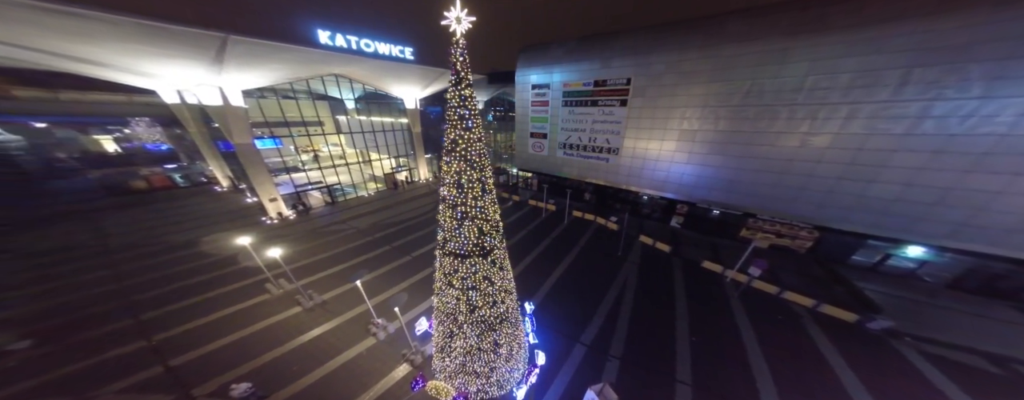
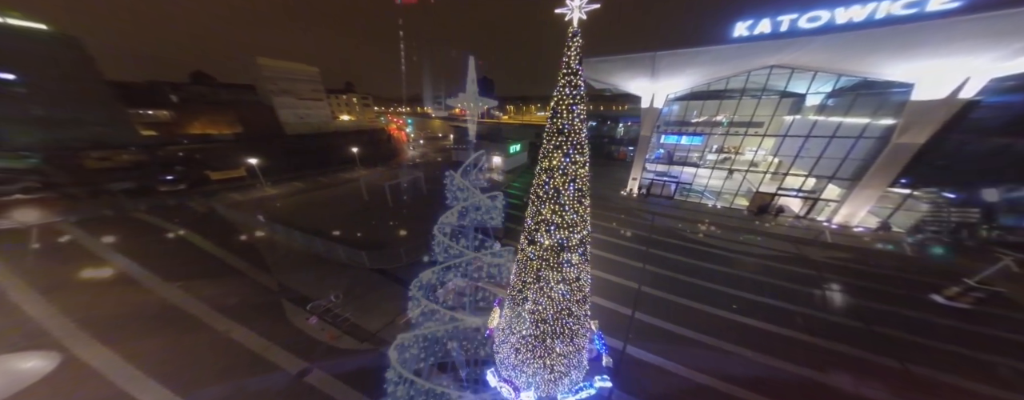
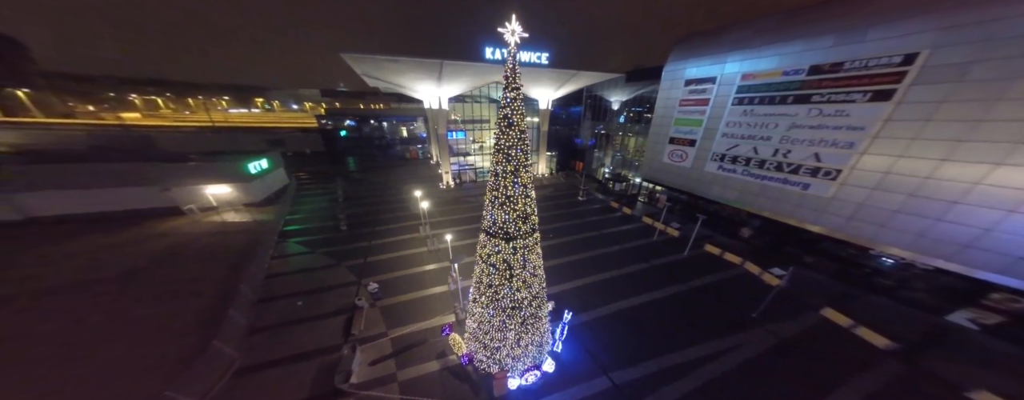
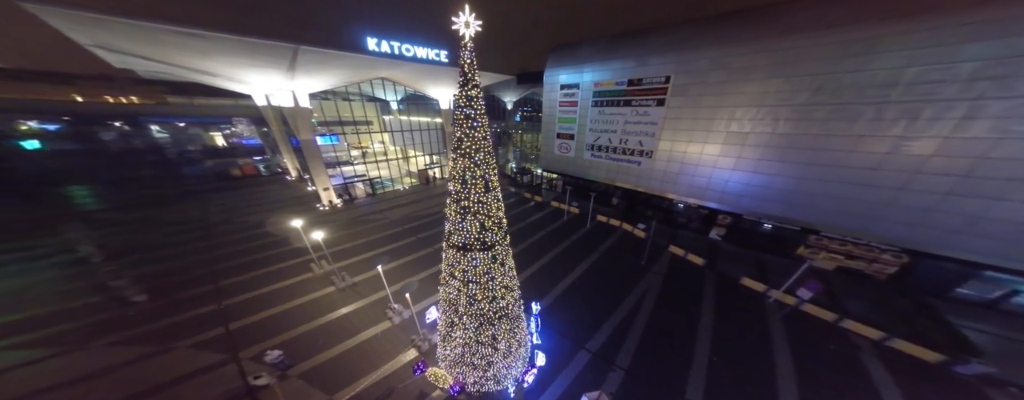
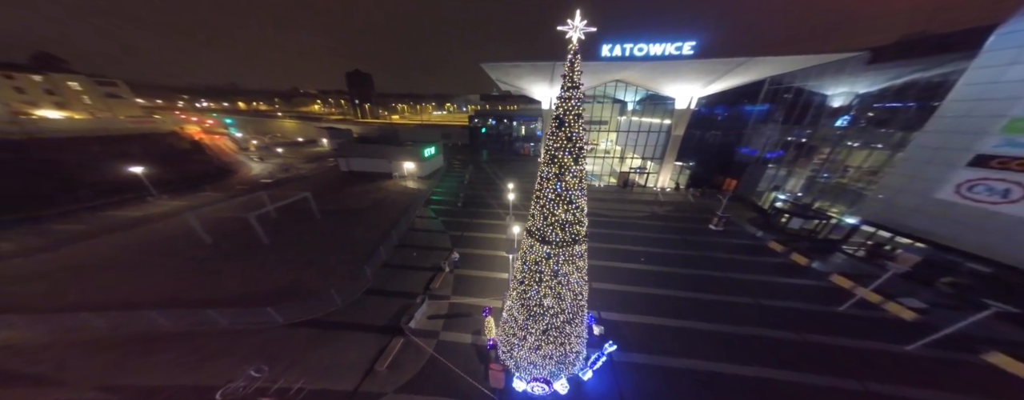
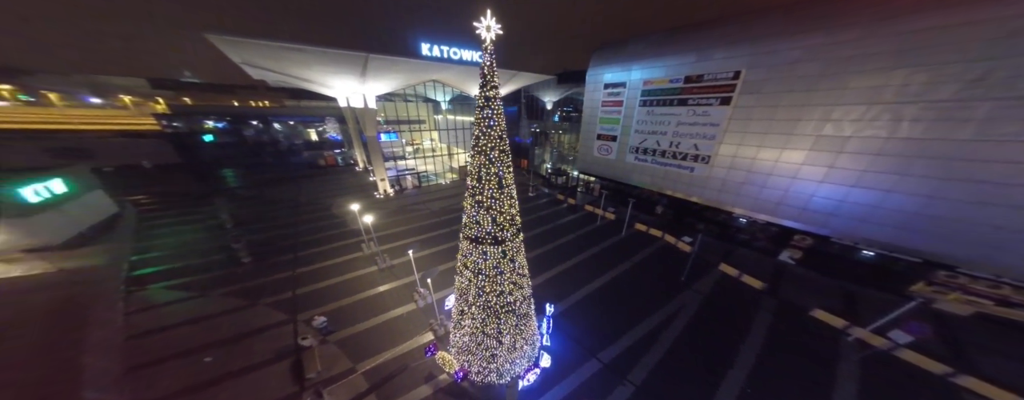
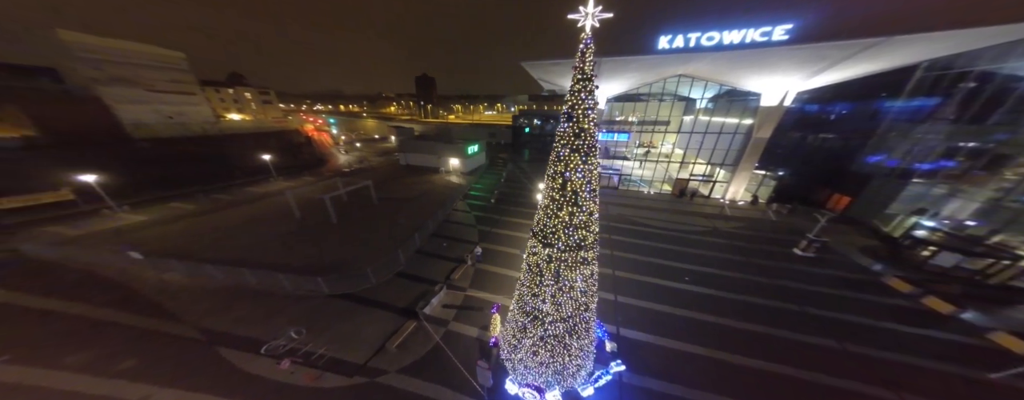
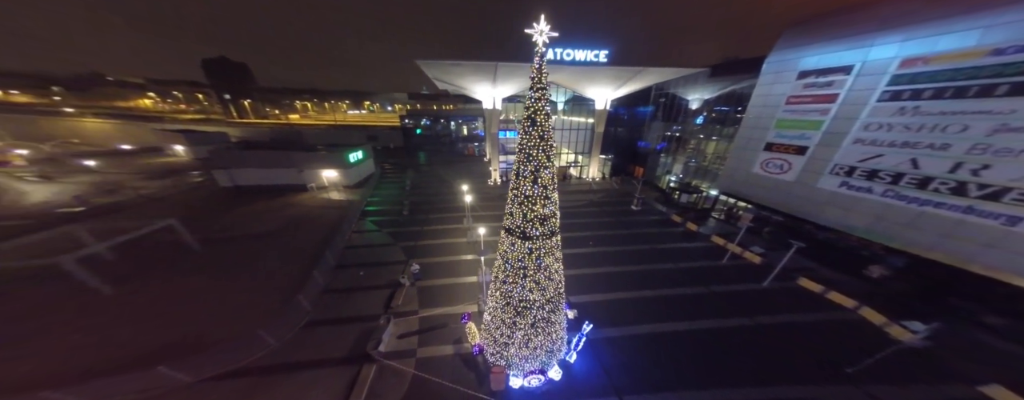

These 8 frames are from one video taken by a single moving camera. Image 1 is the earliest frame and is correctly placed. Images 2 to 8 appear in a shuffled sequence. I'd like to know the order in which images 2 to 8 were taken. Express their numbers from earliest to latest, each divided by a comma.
4, 6, 3, 8, 5, 7, 2
